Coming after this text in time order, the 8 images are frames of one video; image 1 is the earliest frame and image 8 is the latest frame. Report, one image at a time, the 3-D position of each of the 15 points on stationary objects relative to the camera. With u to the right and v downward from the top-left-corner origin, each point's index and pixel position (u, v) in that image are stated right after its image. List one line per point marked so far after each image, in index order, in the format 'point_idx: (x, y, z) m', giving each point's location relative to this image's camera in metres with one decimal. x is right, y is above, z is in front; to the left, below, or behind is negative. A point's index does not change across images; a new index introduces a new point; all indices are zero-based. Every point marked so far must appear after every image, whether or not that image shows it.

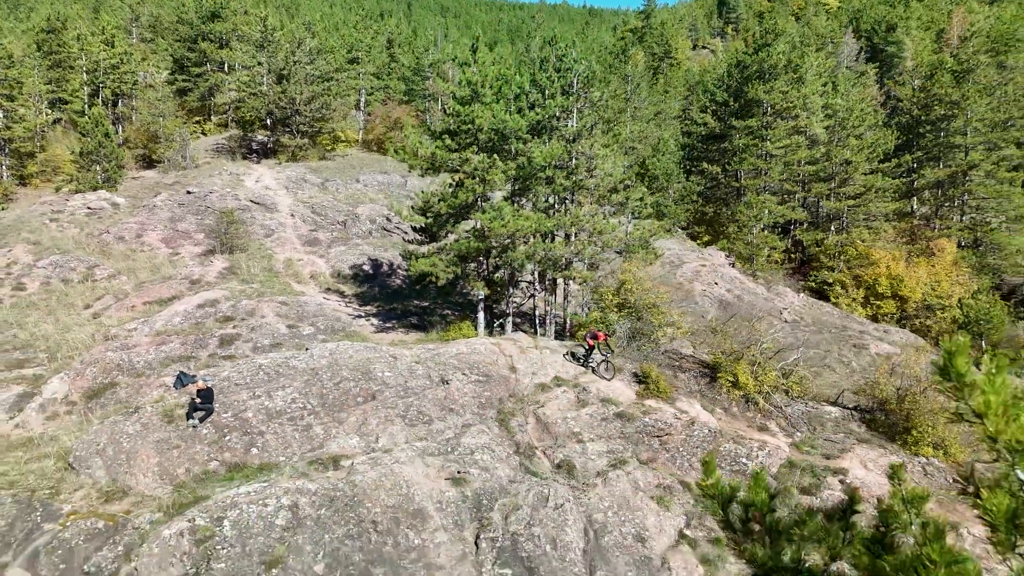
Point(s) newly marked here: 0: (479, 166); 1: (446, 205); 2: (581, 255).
0: (-0.7, +2.7, +15.9) m
1: (-1.5, +1.9, +16.2) m
2: (+1.6, +0.8, +17.0) m
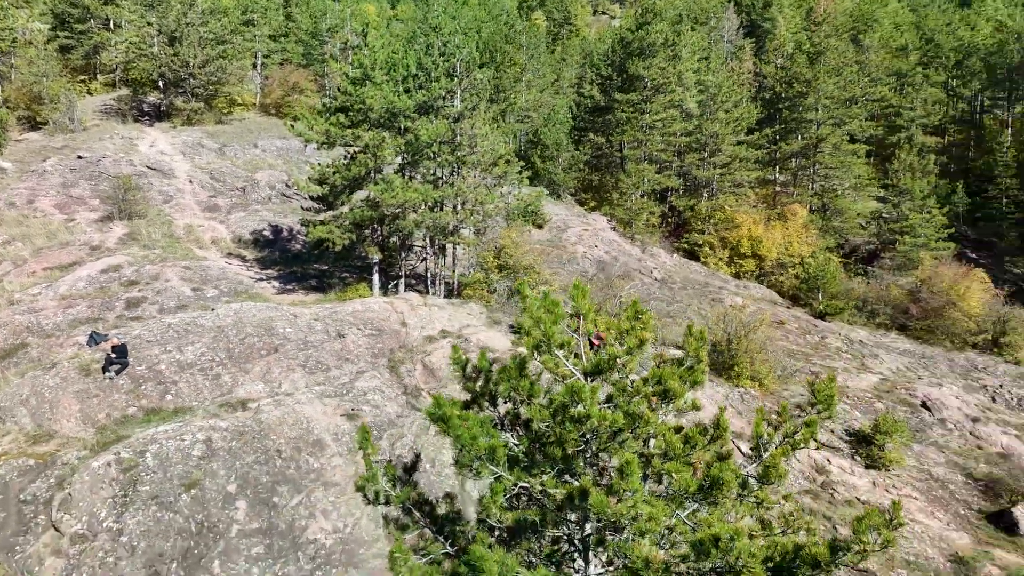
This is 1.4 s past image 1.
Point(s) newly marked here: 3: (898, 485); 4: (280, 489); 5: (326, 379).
0: (-3.5, +3.6, +17.6) m
1: (-4.3, +2.8, +17.9) m
2: (-1.3, +1.8, +19.1) m
3: (+8.2, -4.2, +15.2) m
4: (-3.7, -3.2, +11.3) m
5: (-3.8, -1.9, +14.6) m
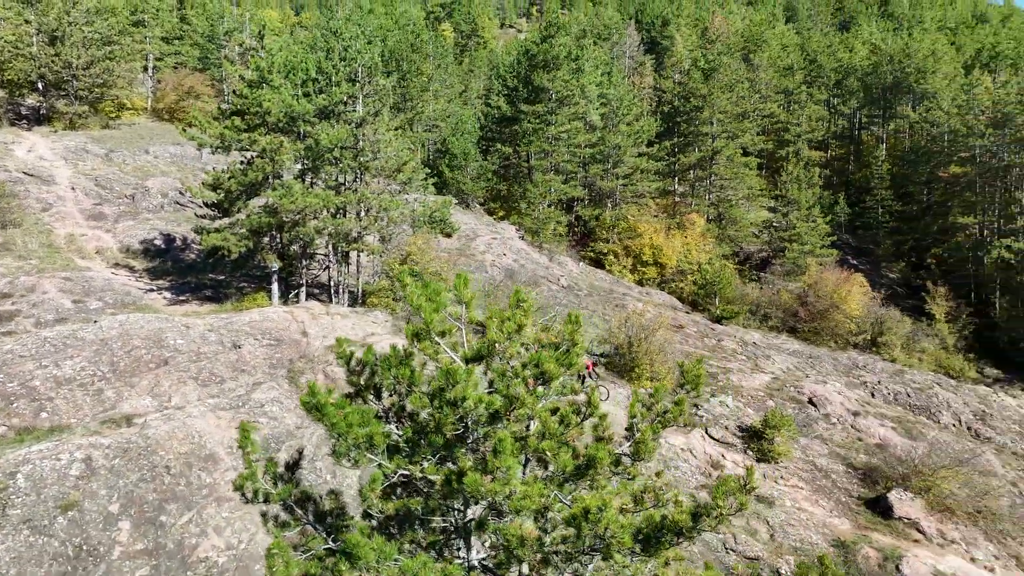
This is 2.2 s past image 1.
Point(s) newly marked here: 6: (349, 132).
0: (-5.9, +3.4, +17.1) m
1: (-6.7, +2.6, +17.3) m
2: (-3.8, +1.5, +18.8) m
3: (+6.2, -4.2, +16.0) m
4: (-5.2, -3.3, +10.8) m
5: (-5.7, -2.0, +14.0) m
6: (-4.1, +3.9, +17.7) m
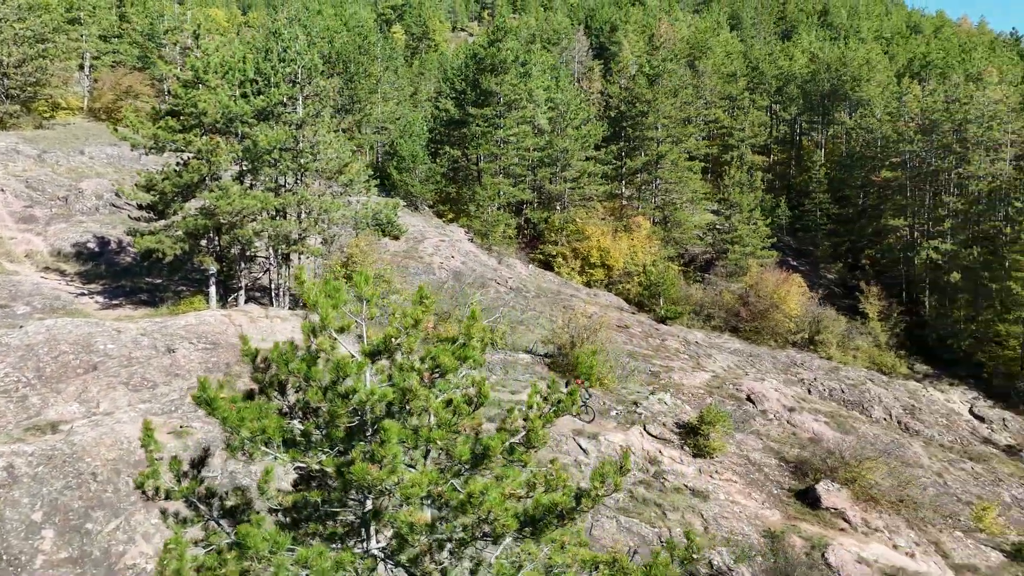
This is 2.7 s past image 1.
0: (-7.3, +3.3, +16.8) m
1: (-8.1, +2.5, +16.9) m
2: (-5.3, +1.5, +18.7) m
3: (+4.8, -4.2, +16.5) m
4: (-6.2, -3.3, +10.5) m
5: (-6.9, -2.1, +13.7) m
6: (-5.5, +3.8, +17.5) m
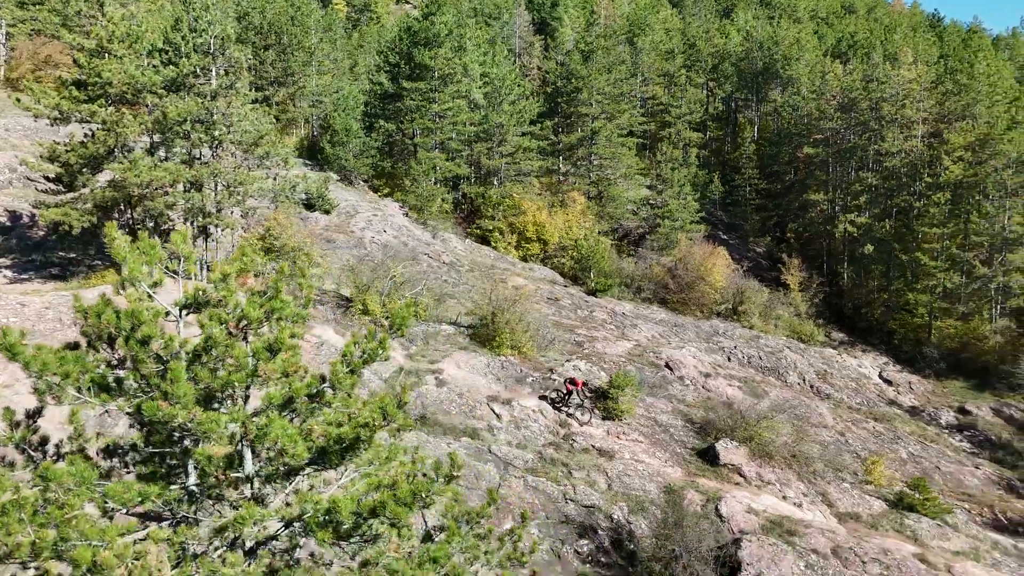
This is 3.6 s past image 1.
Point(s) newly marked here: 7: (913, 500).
0: (-9.3, +4.0, +16.5) m
1: (-10.2, +3.1, +16.6) m
2: (-7.5, +2.2, +18.6) m
3: (+2.8, -3.5, +17.3) m
4: (-7.8, -2.9, +10.6) m
5: (-8.7, -1.6, +13.7) m
6: (-7.6, +4.5, +17.4) m
7: (+9.6, -5.0, +17.1) m
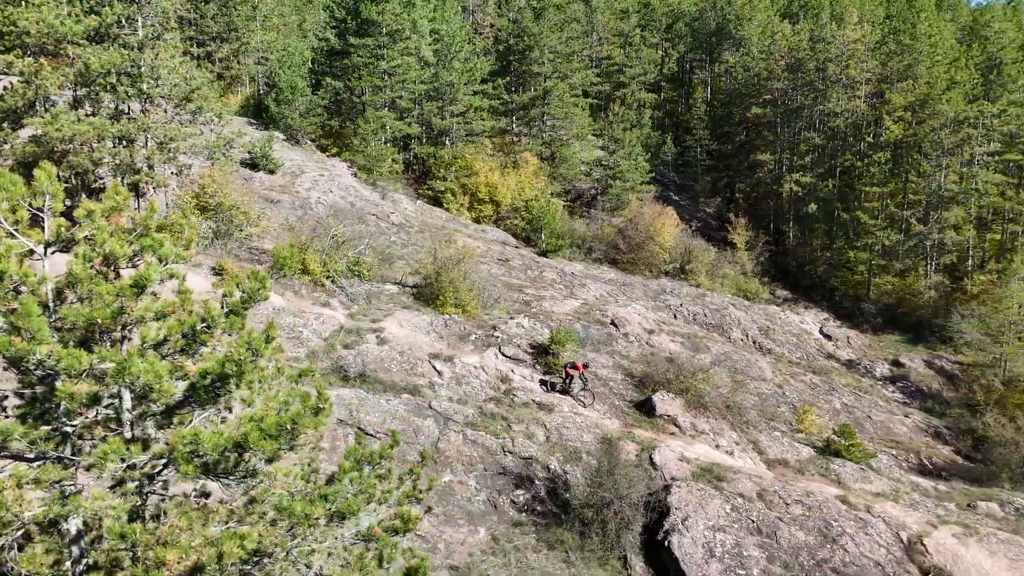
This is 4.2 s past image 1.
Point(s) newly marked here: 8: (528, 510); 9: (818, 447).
0: (-10.7, +4.8, +15.8) m
1: (-11.6, +4.0, +15.9) m
2: (-9.0, +3.2, +18.0) m
3: (+1.4, -2.4, +17.6) m
4: (-8.8, -2.3, +10.3) m
5: (-9.9, -0.8, +13.2) m
6: (-9.1, +5.4, +16.7) m
7: (+8.2, -3.9, +17.8) m
8: (+0.3, -4.2, +13.5) m
9: (+7.9, -4.1, +18.3) m
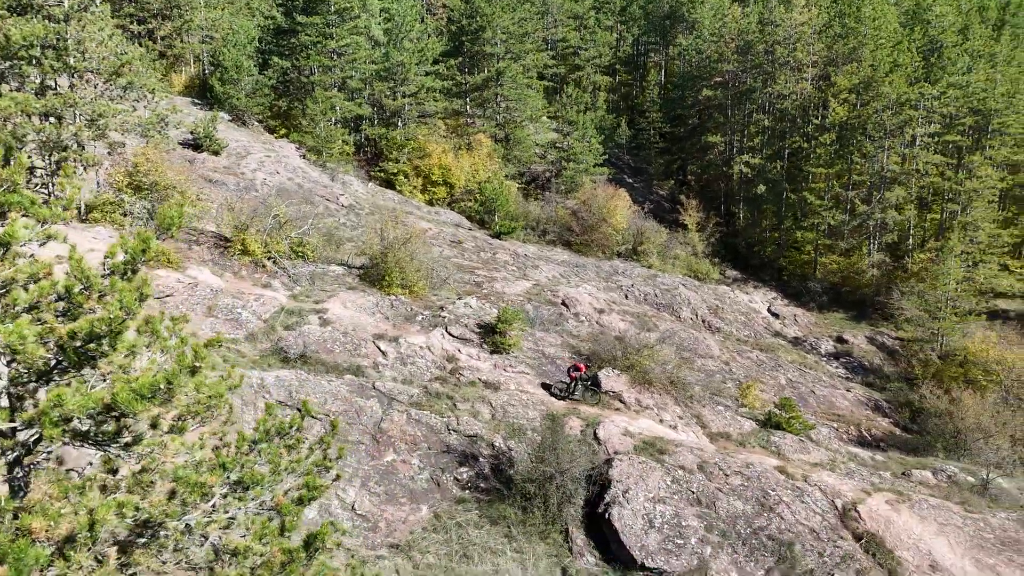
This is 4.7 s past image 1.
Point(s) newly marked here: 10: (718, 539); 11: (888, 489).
0: (-12.0, +5.2, +15.0) m
1: (-12.8, +4.4, +15.1) m
2: (-10.3, +3.6, +17.3) m
3: (+0.1, -1.9, +17.6) m
4: (-9.7, -2.0, +9.7) m
5: (-11.0, -0.5, +12.6) m
6: (-10.4, +5.8, +16.0) m
7: (+6.8, -3.3, +18.2) m
8: (-0.8, -3.8, +13.5) m
9: (+6.5, -3.5, +18.7) m
10: (+3.6, -4.4, +12.6) m
11: (+8.4, -4.5, +15.9) m
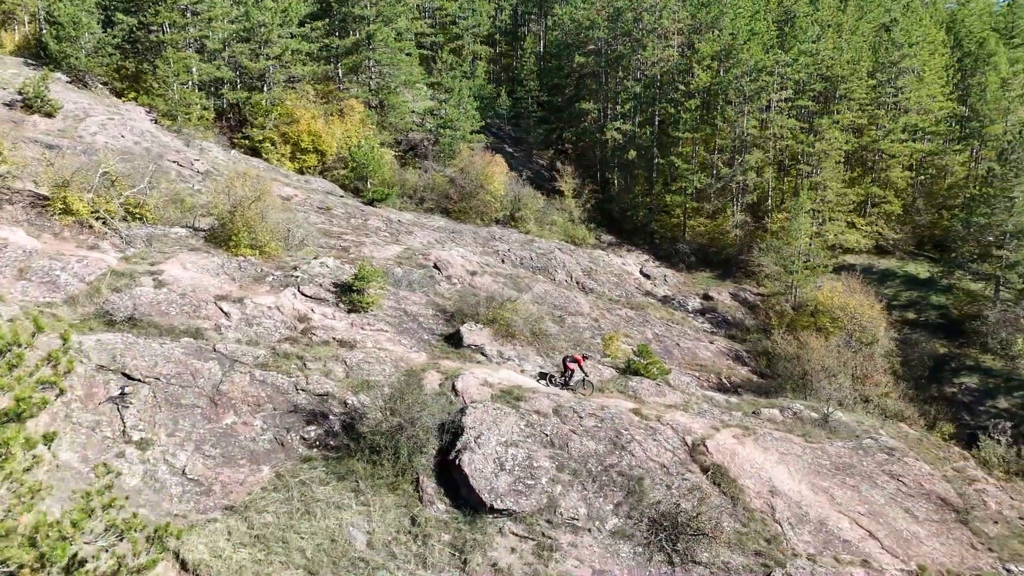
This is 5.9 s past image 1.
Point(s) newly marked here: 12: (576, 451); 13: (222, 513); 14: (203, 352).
0: (-15.1, +5.8, +12.5) m
1: (-15.9, +4.9, +12.5) m
2: (-13.7, +4.3, +15.1) m
3: (-3.3, -0.8, +17.0) m
4: (-11.8, -1.4, +7.9) m
5: (-13.6, +0.1, +10.5) m
6: (-13.6, +6.5, +13.7) m
7: (+3.3, -2.0, +18.6) m
8: (-3.5, -2.8, +12.9) m
9: (+2.9, -2.2, +19.1) m
10: (+1.0, -3.4, +12.7) m
11: (+5.2, -3.2, +16.6) m
12: (+1.2, -3.0, +13.3) m
13: (-4.4, -3.4, +10.8) m
14: (-6.0, -1.2, +13.9) m
